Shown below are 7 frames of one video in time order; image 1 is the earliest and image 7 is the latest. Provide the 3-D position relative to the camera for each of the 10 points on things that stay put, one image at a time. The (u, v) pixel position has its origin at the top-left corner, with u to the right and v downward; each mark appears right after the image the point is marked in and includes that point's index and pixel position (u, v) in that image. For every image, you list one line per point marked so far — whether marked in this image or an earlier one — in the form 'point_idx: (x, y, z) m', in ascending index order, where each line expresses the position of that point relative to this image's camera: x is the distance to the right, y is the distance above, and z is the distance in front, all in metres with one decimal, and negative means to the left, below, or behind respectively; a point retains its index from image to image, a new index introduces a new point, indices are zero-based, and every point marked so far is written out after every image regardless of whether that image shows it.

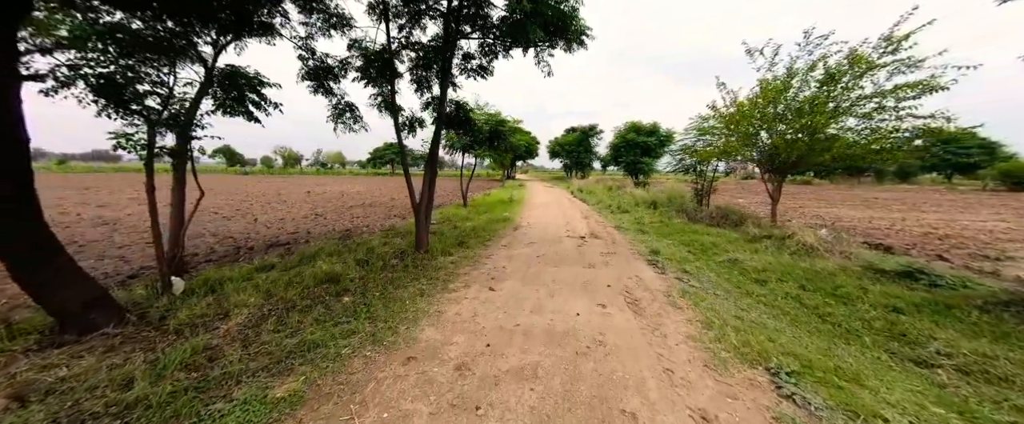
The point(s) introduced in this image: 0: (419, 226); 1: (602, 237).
0: (-1.8, -0.3, +6.4) m
1: (+2.4, -0.7, +8.7) m
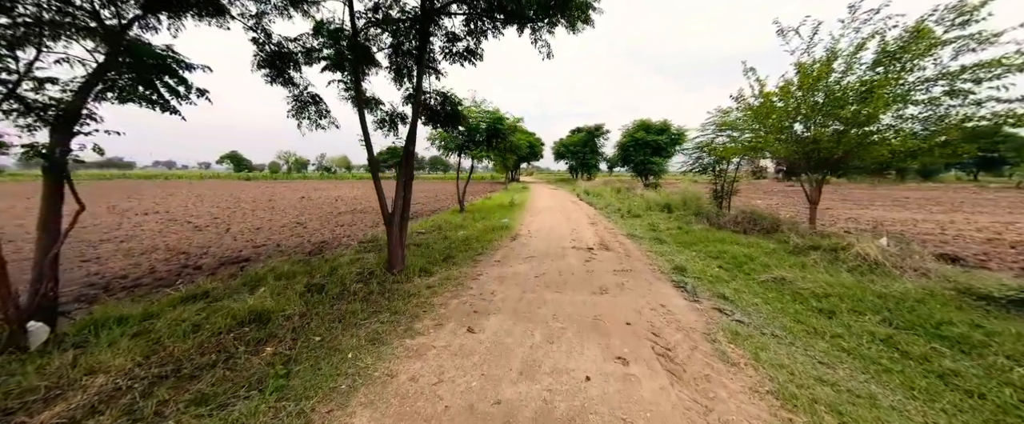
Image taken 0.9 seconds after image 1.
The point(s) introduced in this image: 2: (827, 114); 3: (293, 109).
0: (-2.0, -0.5, +5.3) m
1: (+2.3, -0.9, +7.5) m
2: (+7.6, +2.4, +7.8) m
3: (-4.1, +1.9, +6.1) m
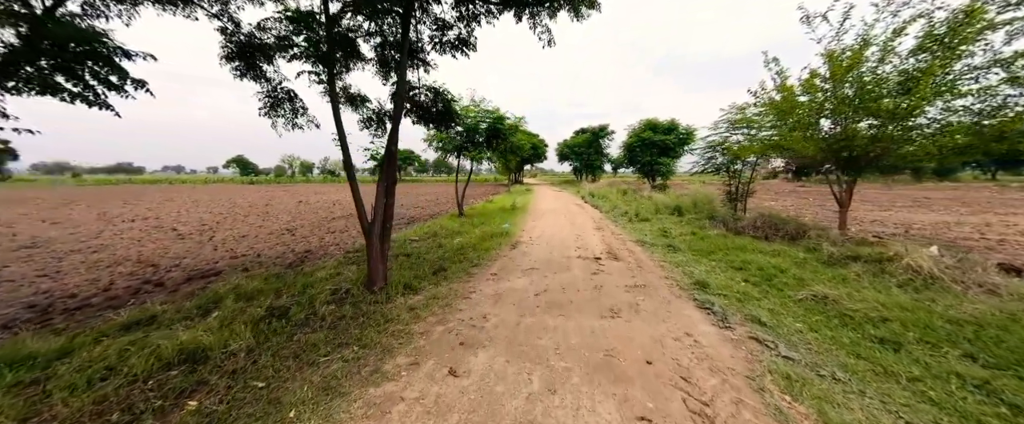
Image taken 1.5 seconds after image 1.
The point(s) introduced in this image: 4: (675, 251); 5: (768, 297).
0: (-2.0, -0.6, +4.6) m
1: (+2.3, -1.0, +6.8) m
2: (+7.5, +2.3, +7.0) m
3: (-4.2, +1.8, +5.5) m
4: (+3.7, -0.9, +7.4) m
5: (+3.6, -1.2, +4.6) m
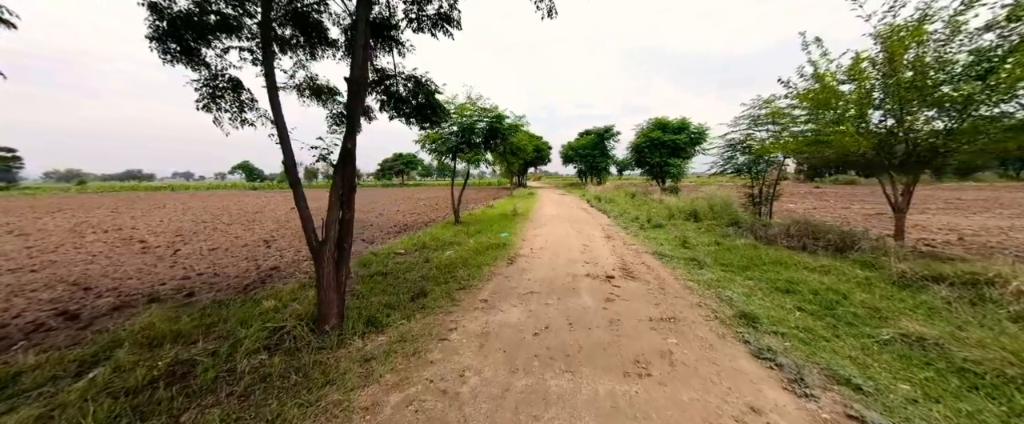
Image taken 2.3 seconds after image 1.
0: (-2.1, -0.8, +3.6) m
1: (+2.3, -1.1, +5.7) m
2: (+7.5, +2.1, +5.9) m
3: (-4.3, +1.6, +4.5) m
4: (+3.7, -1.1, +6.3) m
5: (+3.6, -1.4, +3.5) m
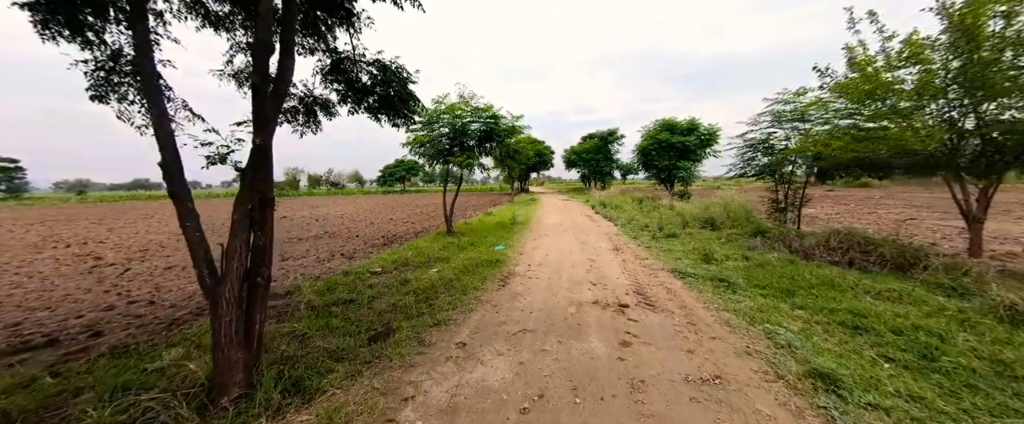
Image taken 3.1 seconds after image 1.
0: (-2.3, -1.0, +2.5) m
1: (+2.1, -1.3, +4.6) m
2: (+7.3, +2.0, +4.7) m
3: (-4.5, +1.4, +3.5) m
4: (+3.5, -1.2, +5.2) m
5: (+3.4, -1.5, +2.4) m
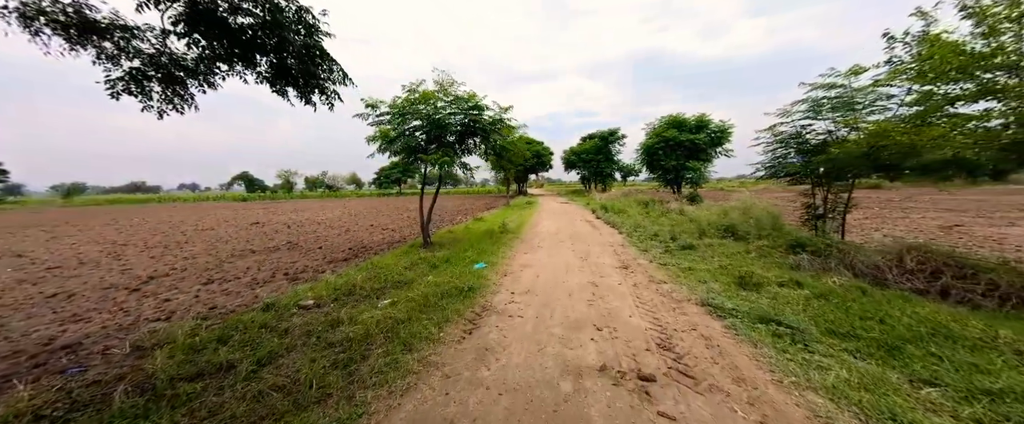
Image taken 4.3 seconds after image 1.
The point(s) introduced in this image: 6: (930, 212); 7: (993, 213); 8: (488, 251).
0: (-2.6, -1.2, +0.9) m
1: (+1.8, -1.5, +2.9) m
2: (+6.9, +1.8, +3.1) m
3: (-4.8, +1.2, +1.9) m
4: (+3.2, -1.4, +3.5) m
5: (+3.0, -1.6, +0.7) m
6: (+21.3, 0.0, +16.4) m
7: (+22.1, 0.0, +14.8) m
8: (-0.6, -1.0, +8.5) m
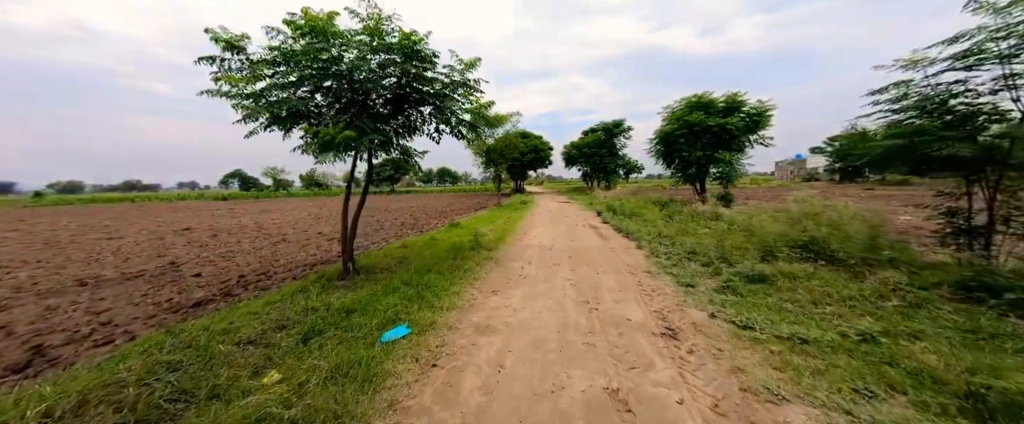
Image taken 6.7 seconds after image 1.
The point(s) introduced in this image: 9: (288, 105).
0: (-3.3, -1.4, -2.5) m
1: (+1.1, -1.7, -0.5) m
2: (+6.3, +1.6, -0.3) m
3: (-5.4, +0.9, -1.5) m
4: (+2.6, -1.7, +0.2) m
5: (+2.4, -1.9, -2.6) m
6: (+20.7, -0.1, +13.0) m
7: (+21.5, -0.1, +11.4) m
8: (-1.2, -1.2, +5.1) m
9: (-3.5, +1.6, +5.2) m
